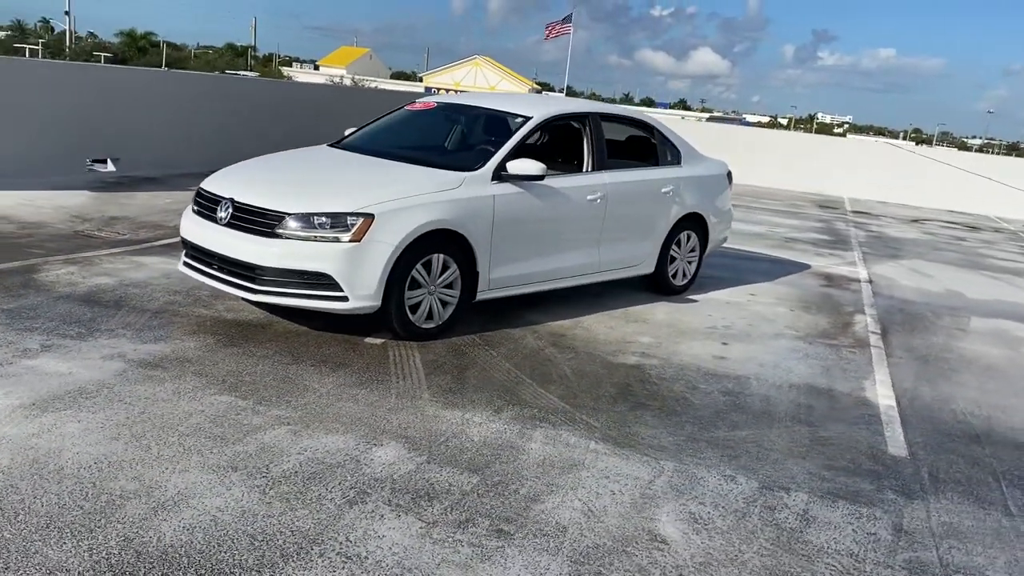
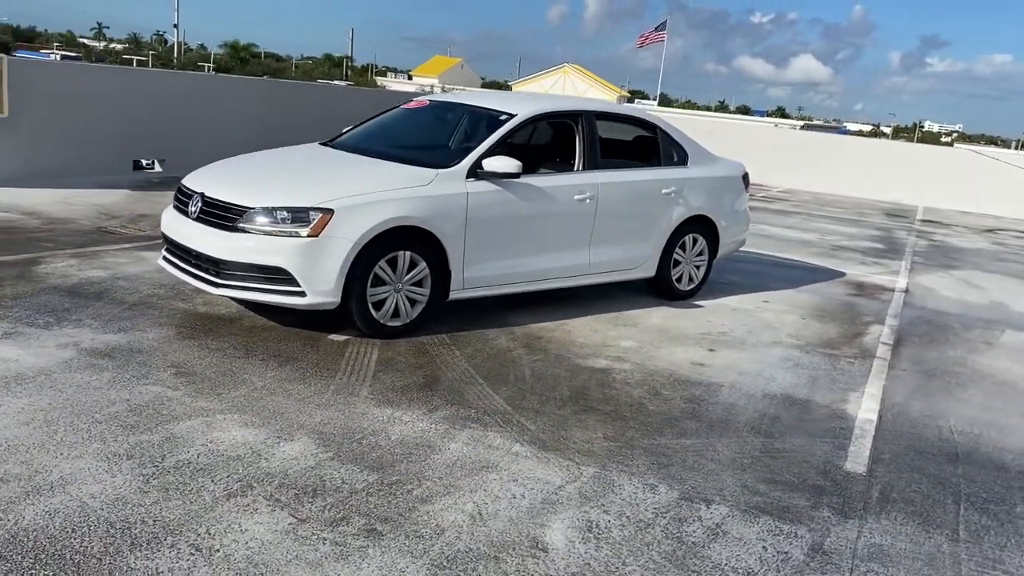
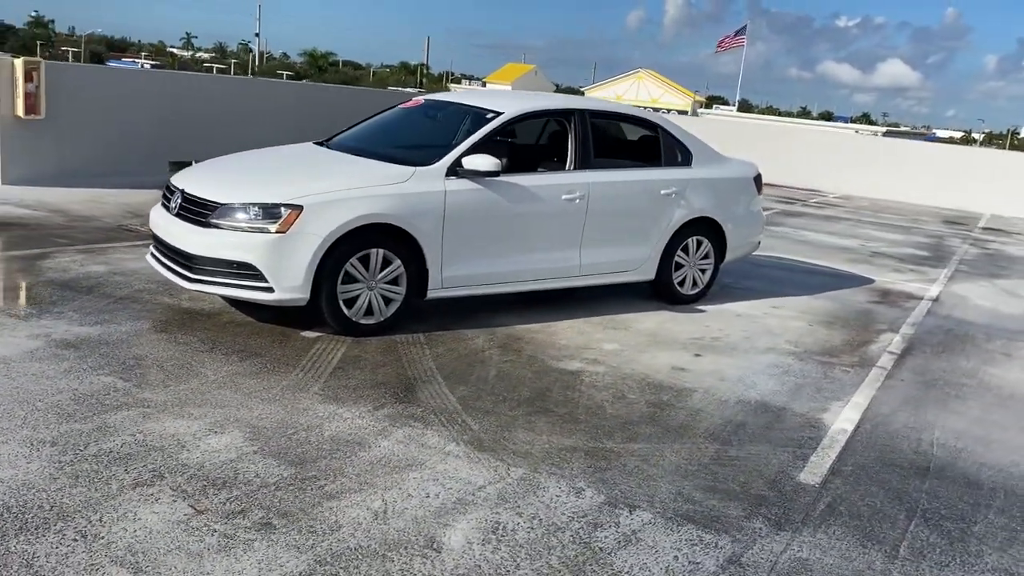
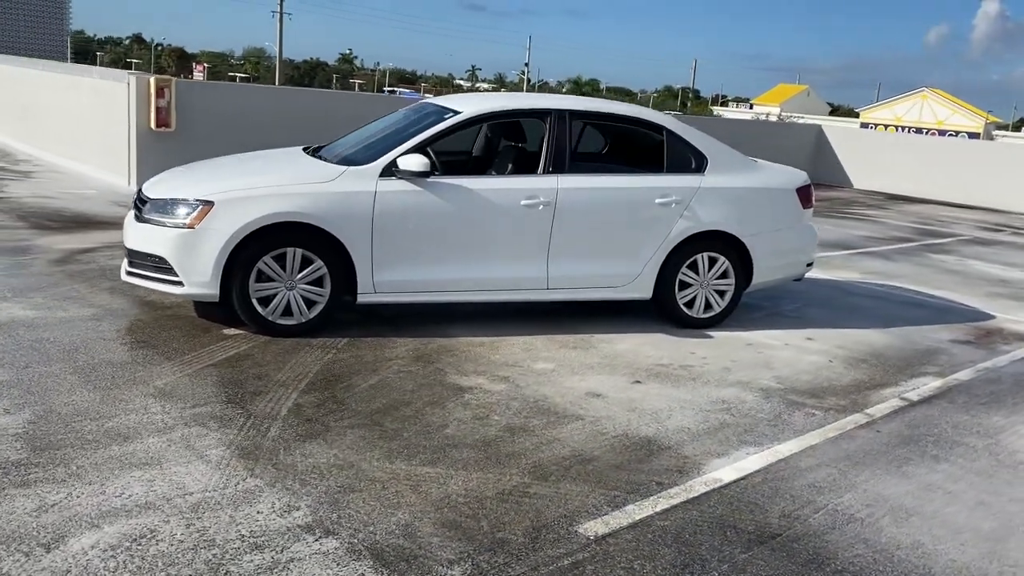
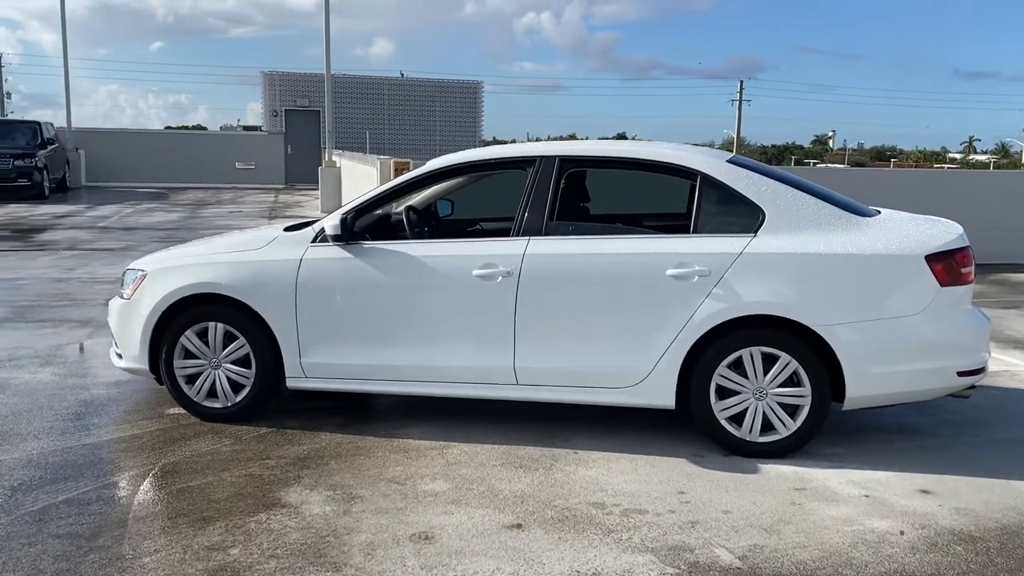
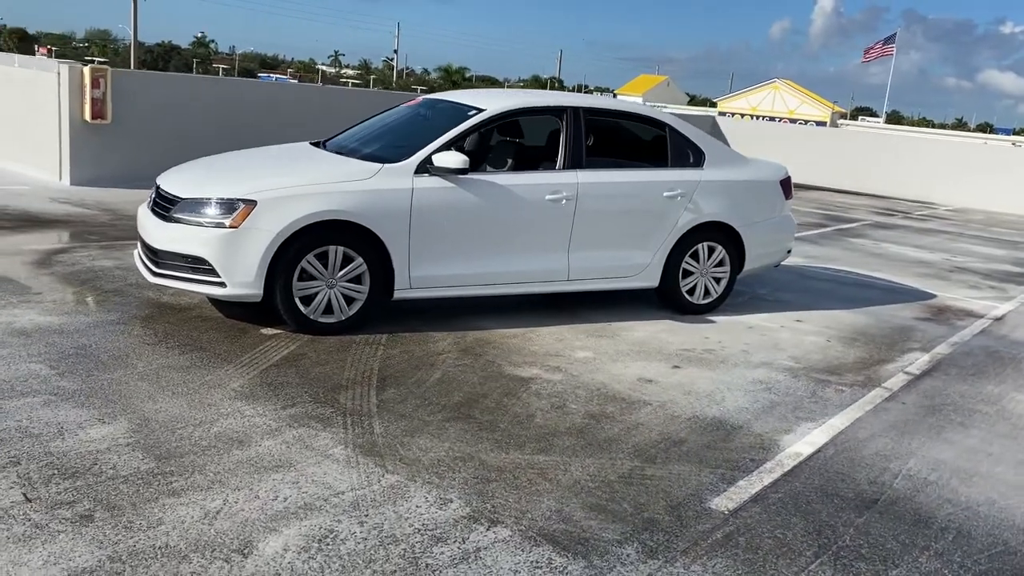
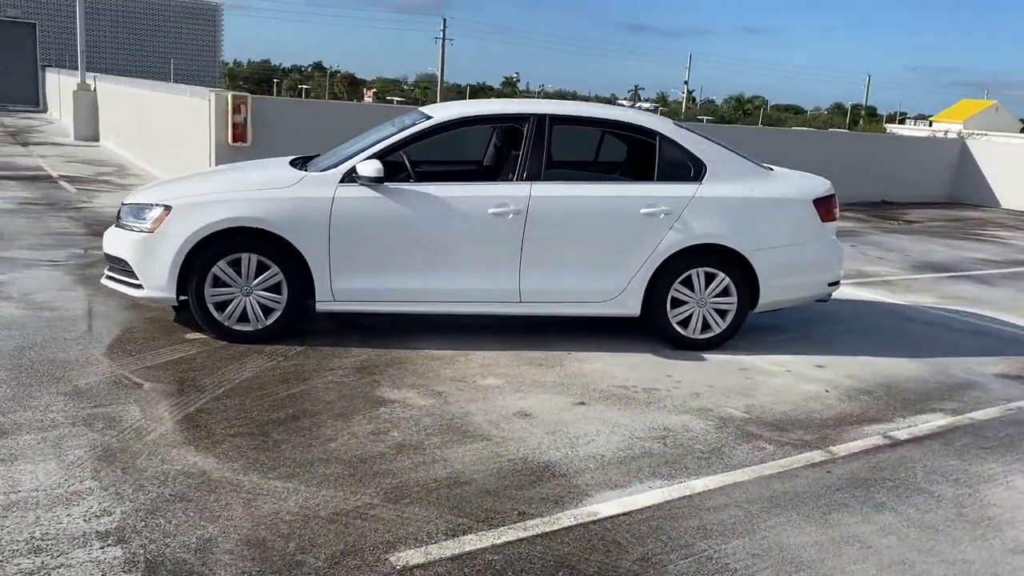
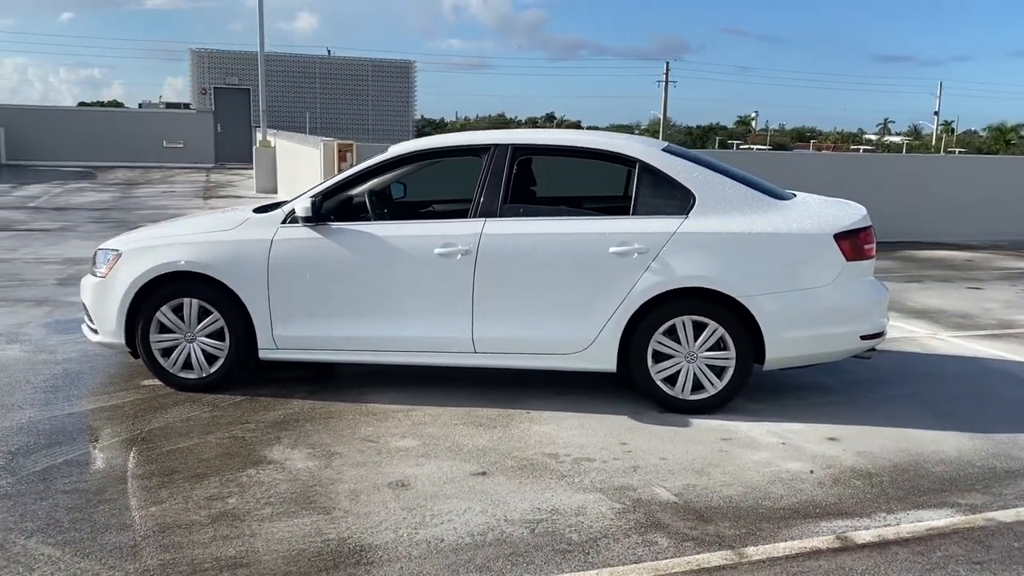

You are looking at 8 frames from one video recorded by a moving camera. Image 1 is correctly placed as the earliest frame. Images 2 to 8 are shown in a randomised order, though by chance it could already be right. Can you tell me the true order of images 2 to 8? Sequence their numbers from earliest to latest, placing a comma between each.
2, 3, 6, 4, 7, 8, 5
